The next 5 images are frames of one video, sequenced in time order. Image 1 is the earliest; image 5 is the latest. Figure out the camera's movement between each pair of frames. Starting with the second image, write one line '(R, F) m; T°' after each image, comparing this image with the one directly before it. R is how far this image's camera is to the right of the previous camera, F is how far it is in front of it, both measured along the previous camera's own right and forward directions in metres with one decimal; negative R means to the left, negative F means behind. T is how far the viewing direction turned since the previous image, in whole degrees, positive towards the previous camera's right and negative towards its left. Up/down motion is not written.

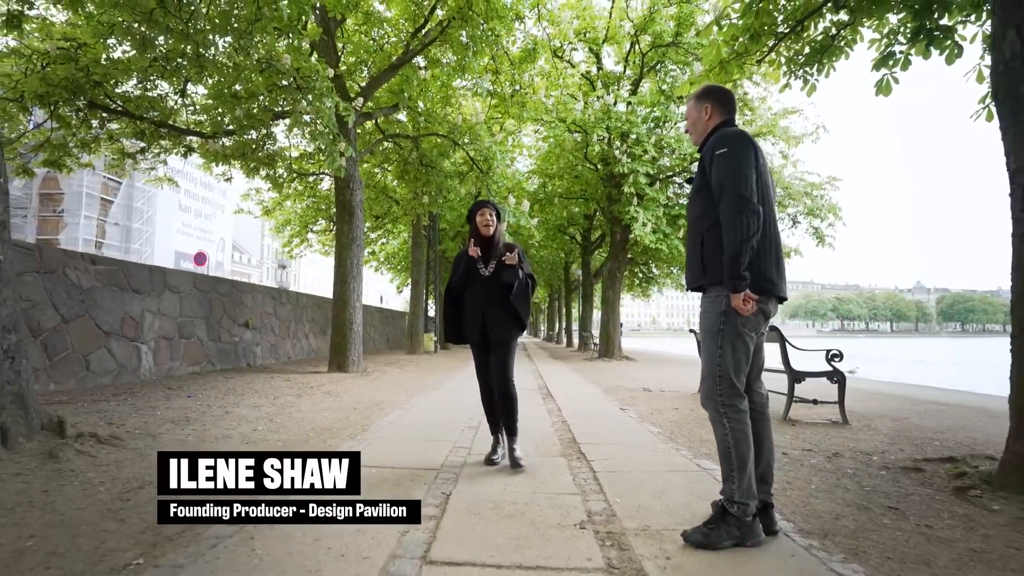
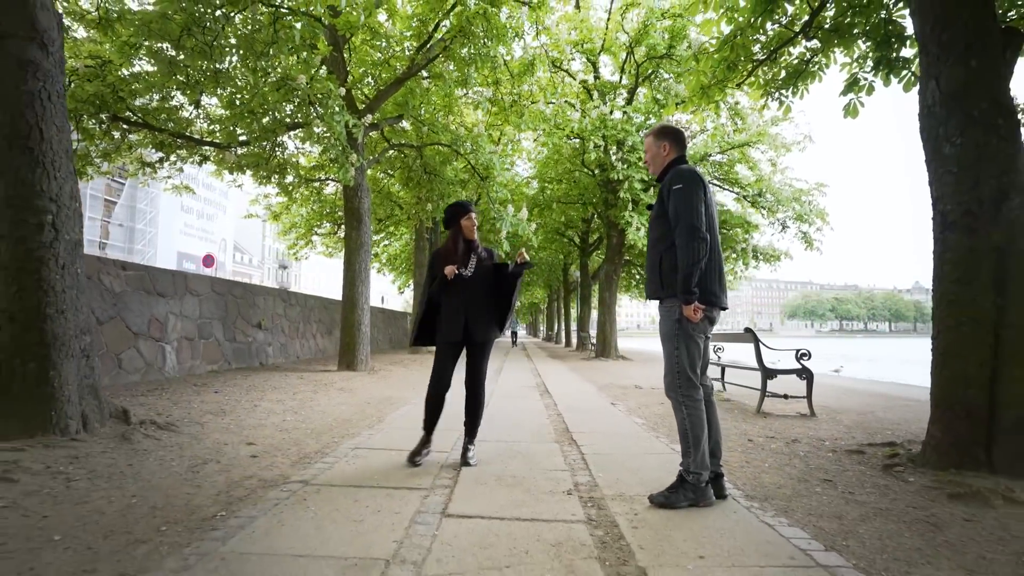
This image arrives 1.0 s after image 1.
(0.0, -0.6) m; 0°
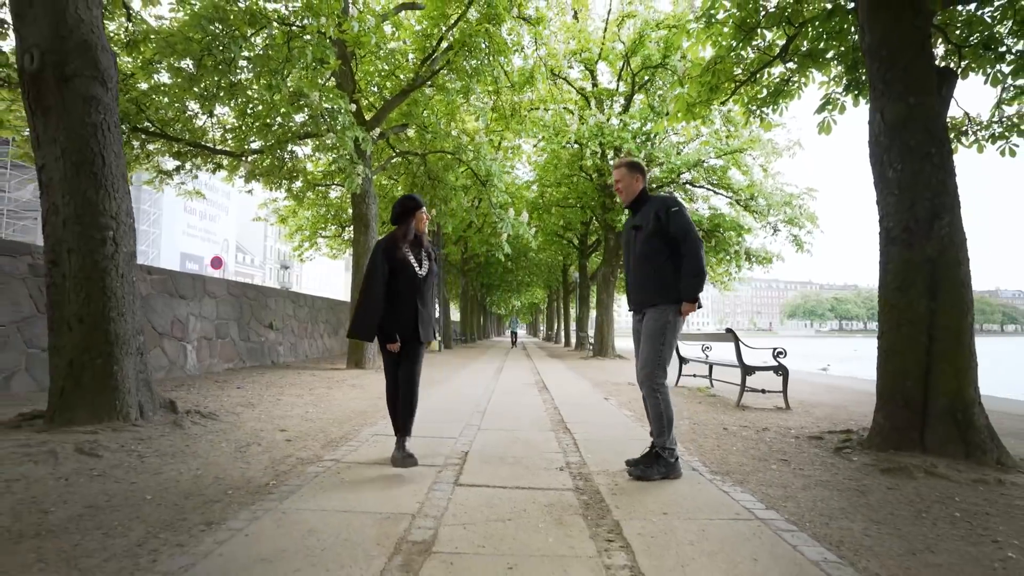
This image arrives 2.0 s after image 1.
(0.0, -0.6) m; 0°
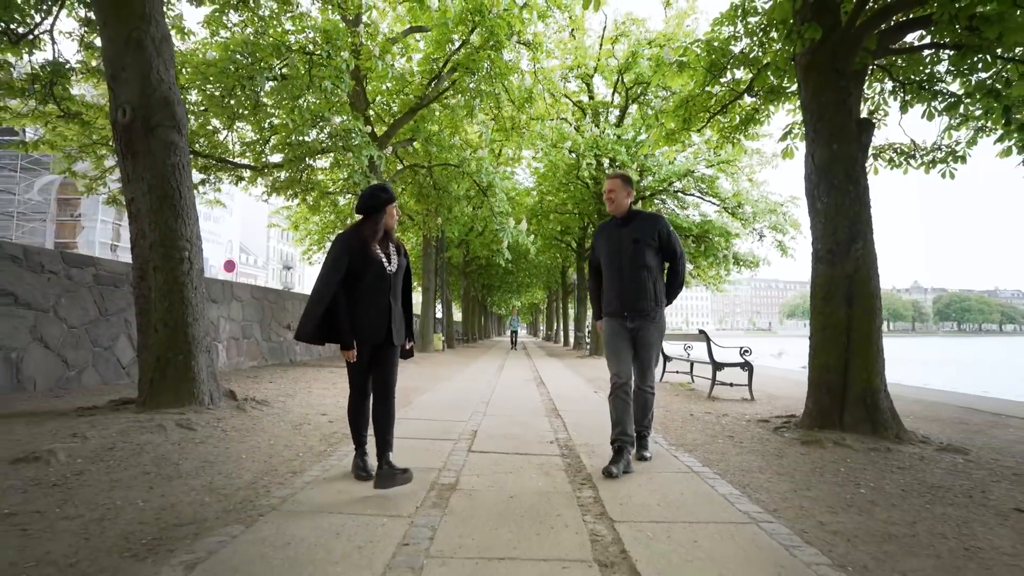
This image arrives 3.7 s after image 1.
(0.0, -1.1) m; 0°
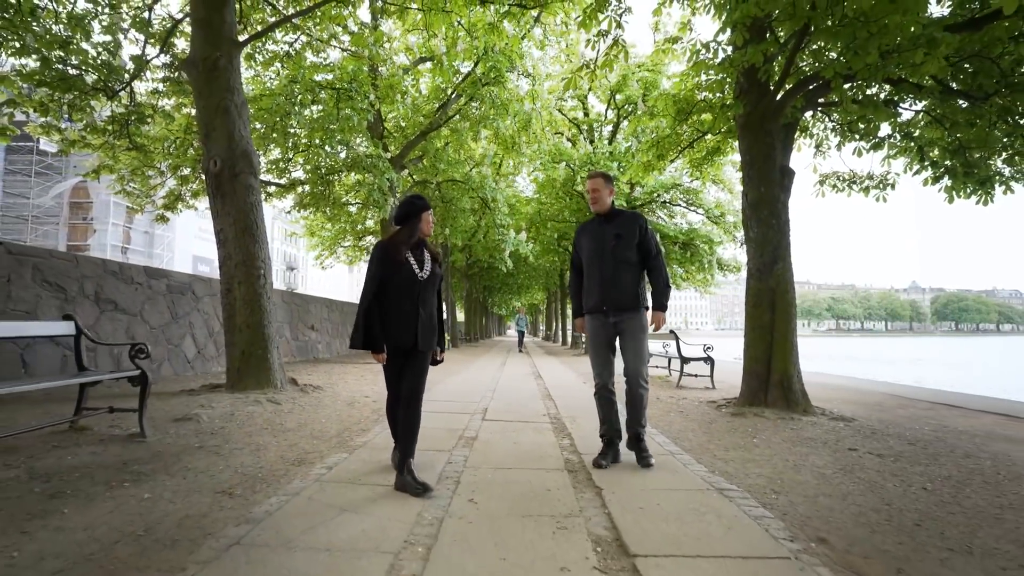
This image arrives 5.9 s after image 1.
(0.0, -1.7) m; 0°
